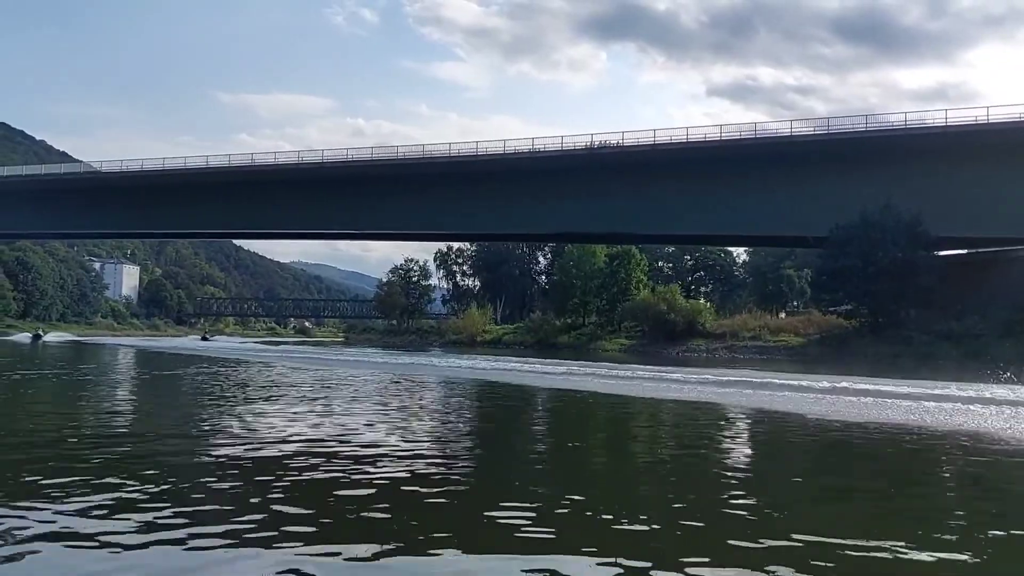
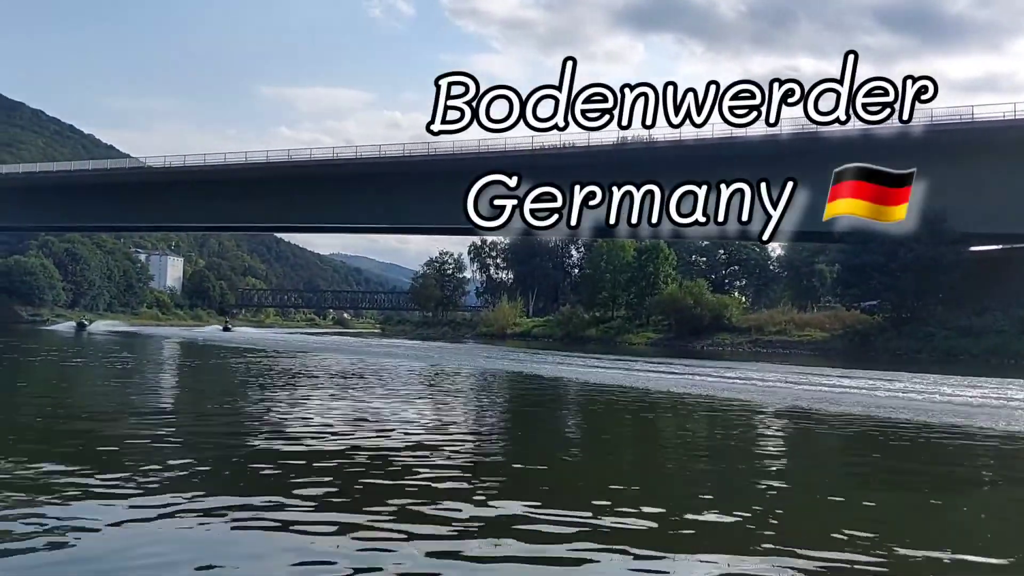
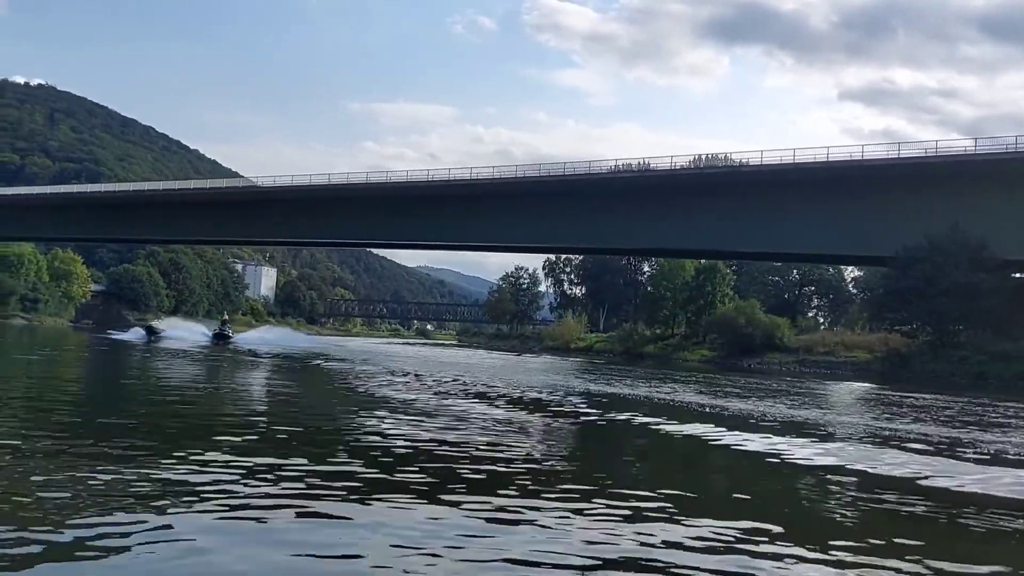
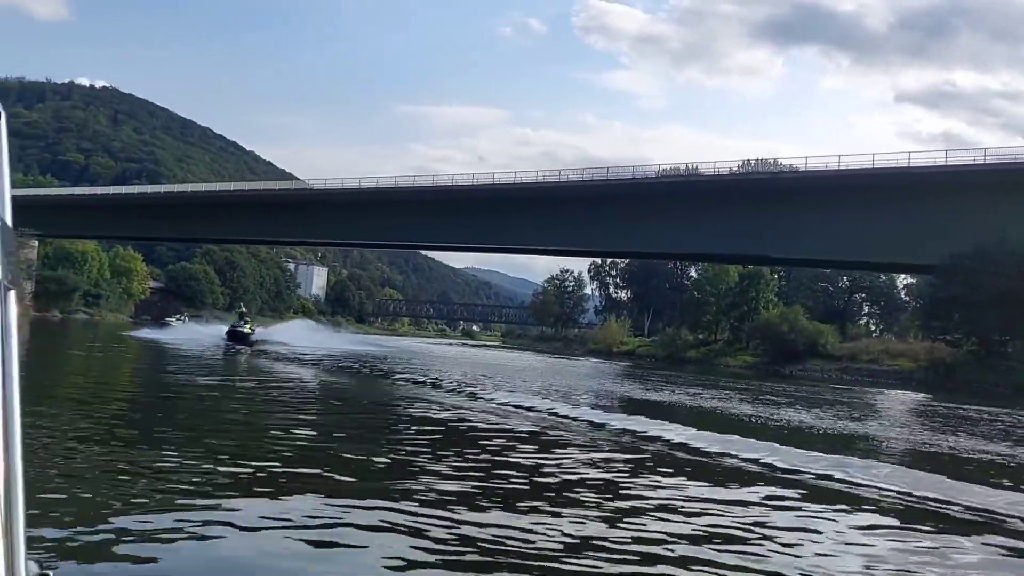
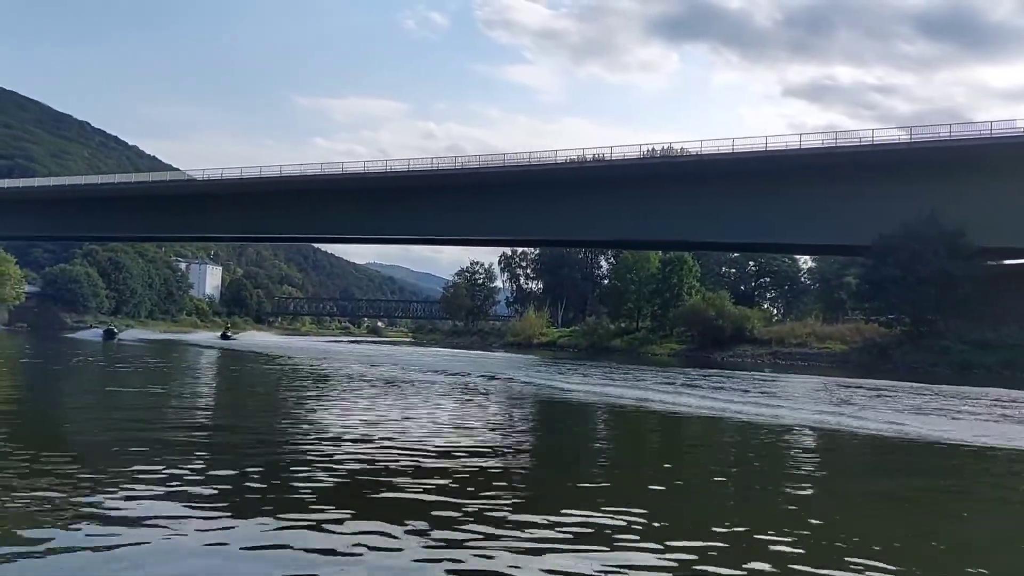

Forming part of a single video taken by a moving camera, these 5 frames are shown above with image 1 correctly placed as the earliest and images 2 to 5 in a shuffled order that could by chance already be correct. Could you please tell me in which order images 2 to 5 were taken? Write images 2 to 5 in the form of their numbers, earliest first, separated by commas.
2, 5, 3, 4
